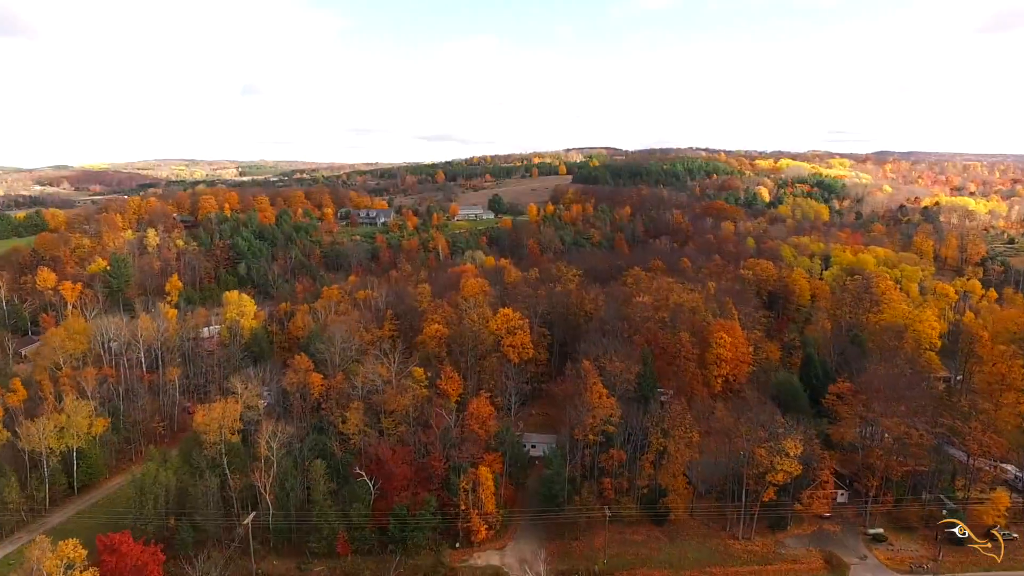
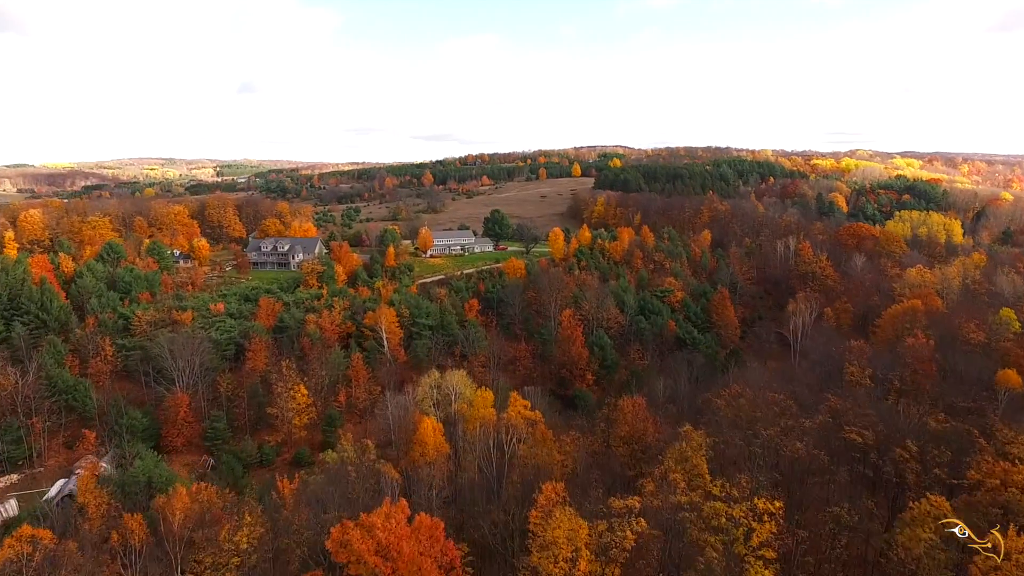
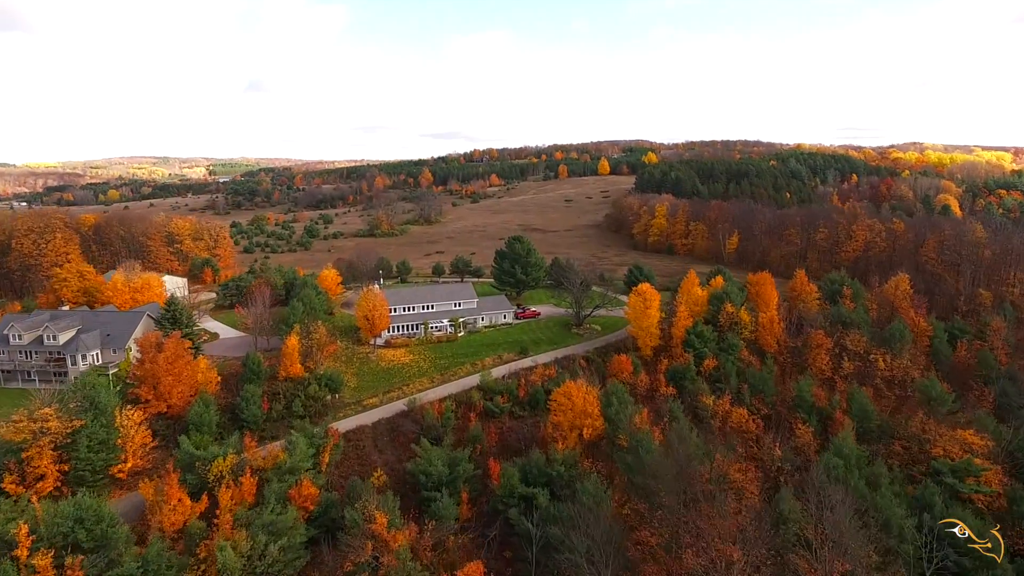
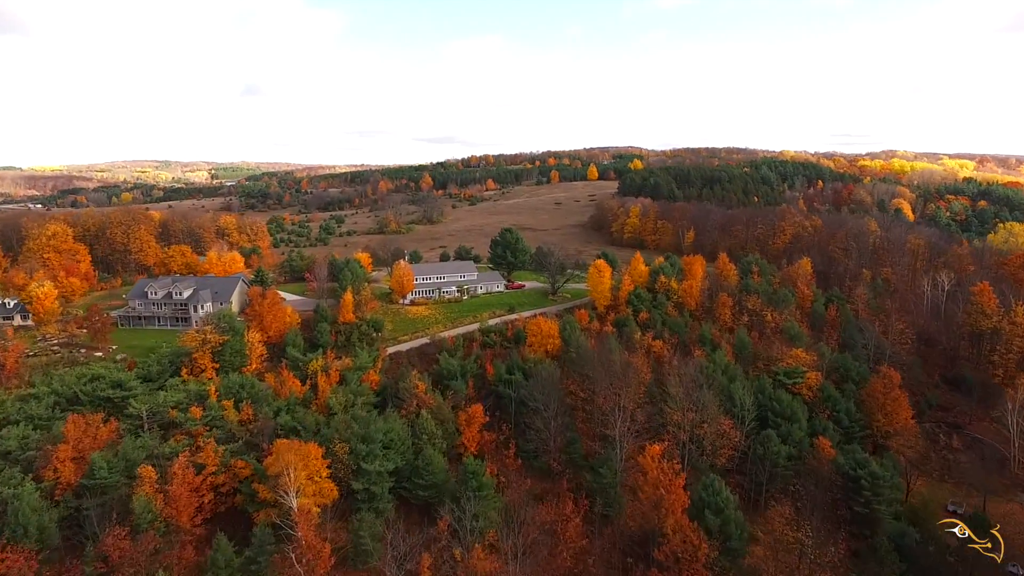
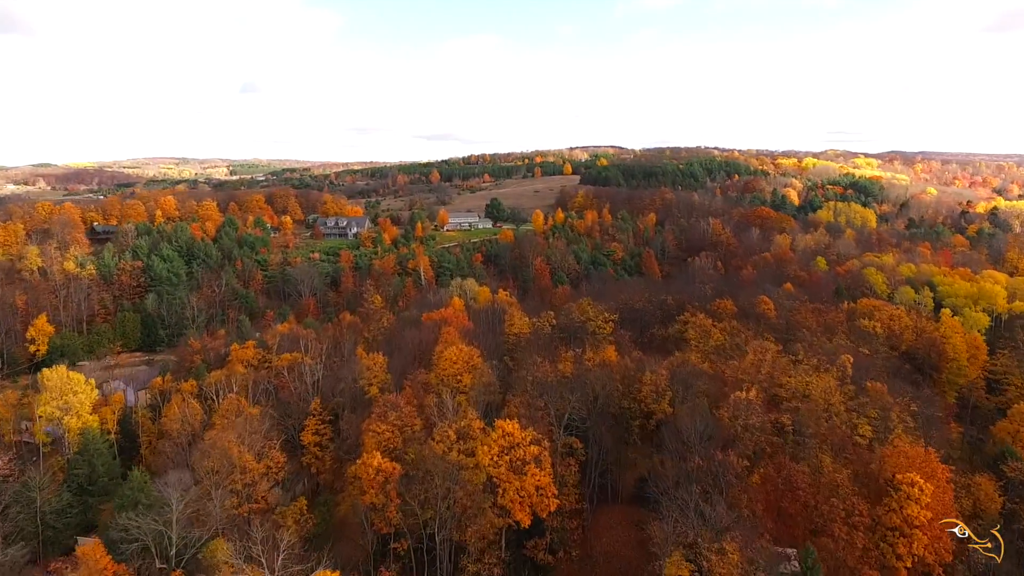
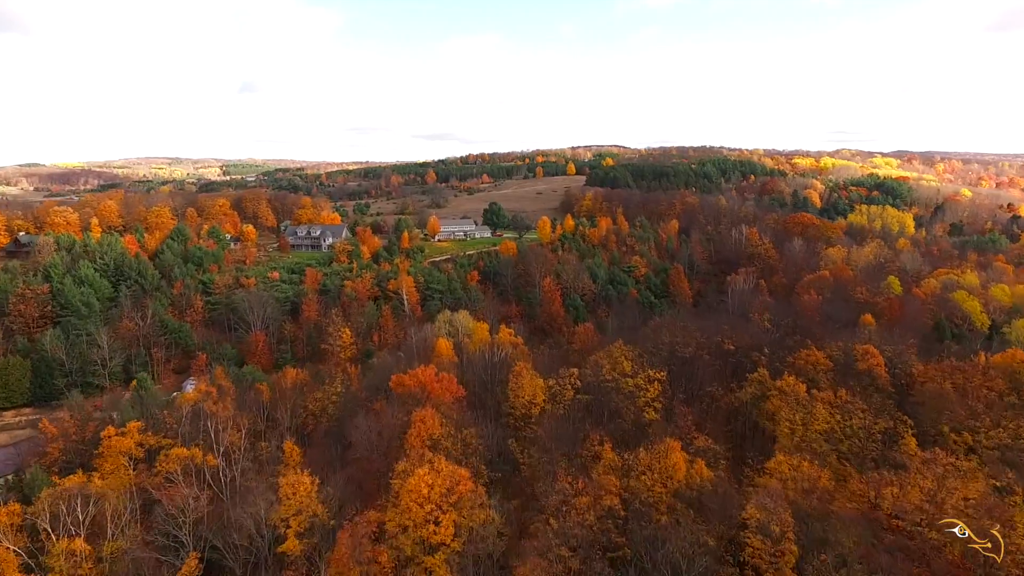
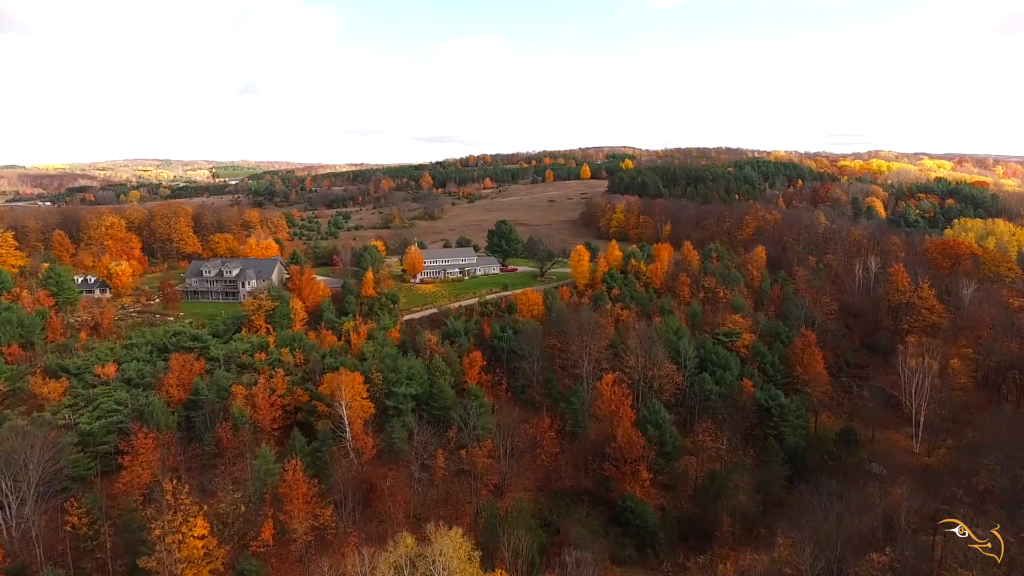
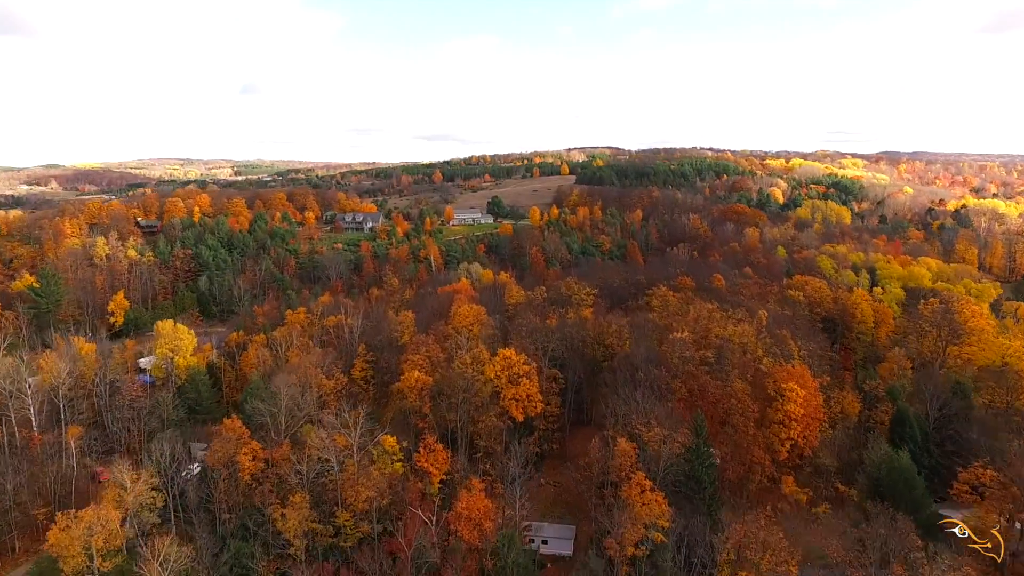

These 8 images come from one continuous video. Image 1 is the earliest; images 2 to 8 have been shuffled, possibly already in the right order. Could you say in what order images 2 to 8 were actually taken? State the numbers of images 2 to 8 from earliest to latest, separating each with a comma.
8, 5, 6, 2, 7, 4, 3
